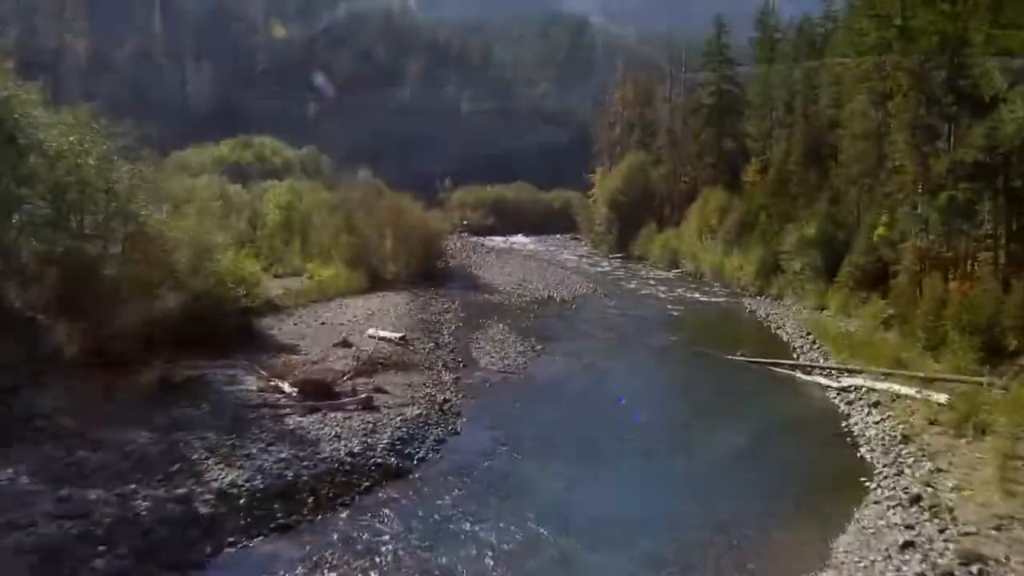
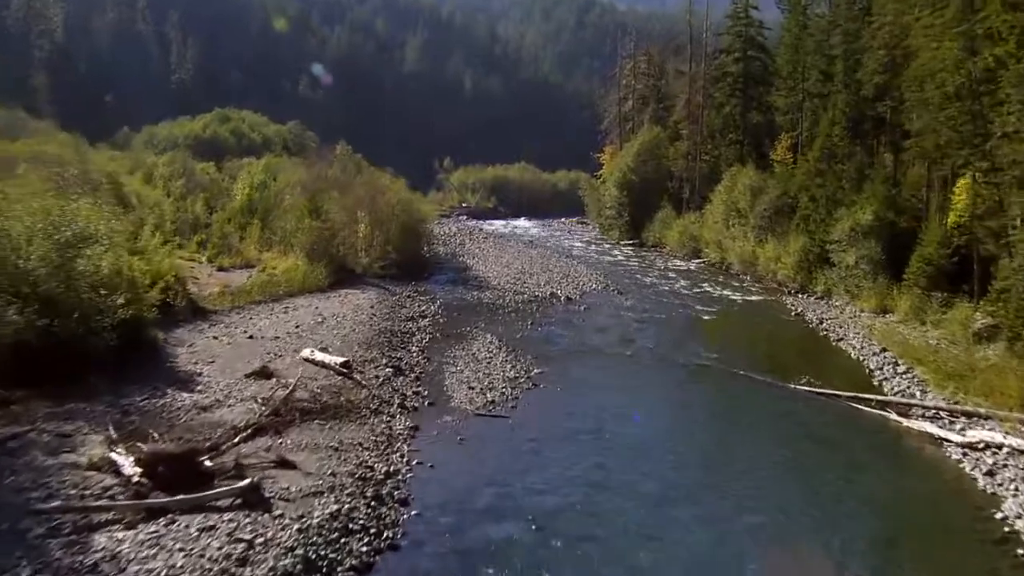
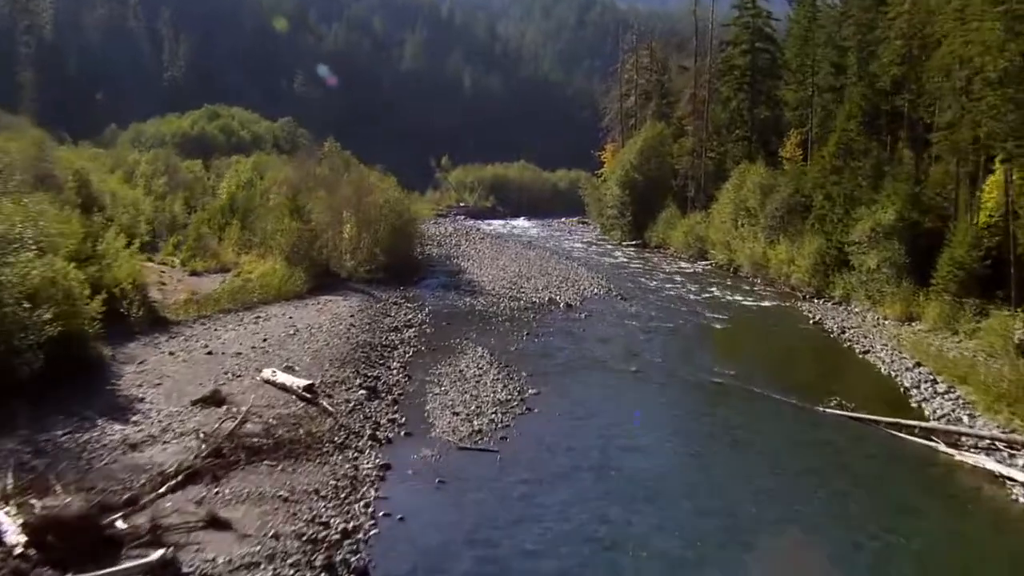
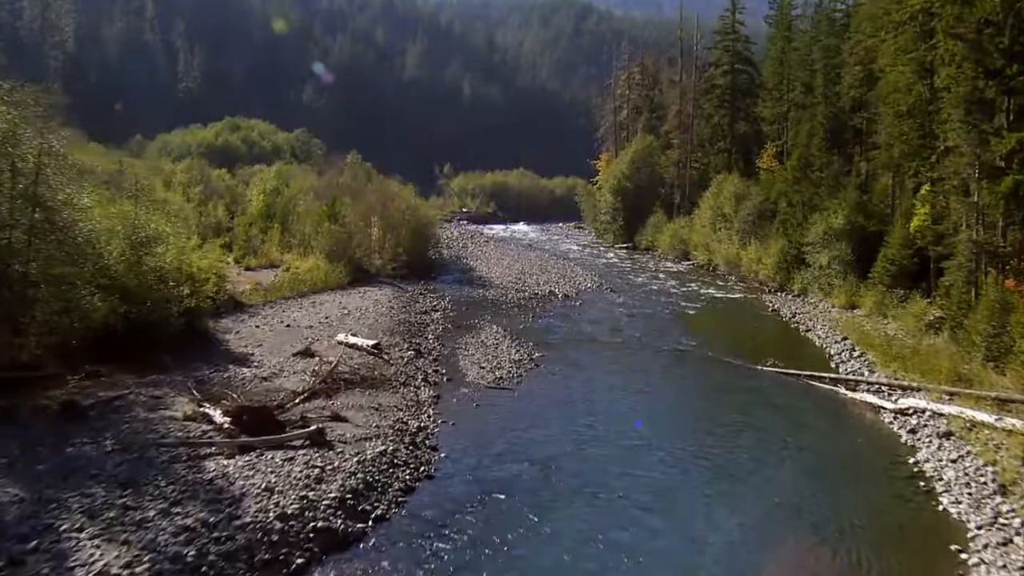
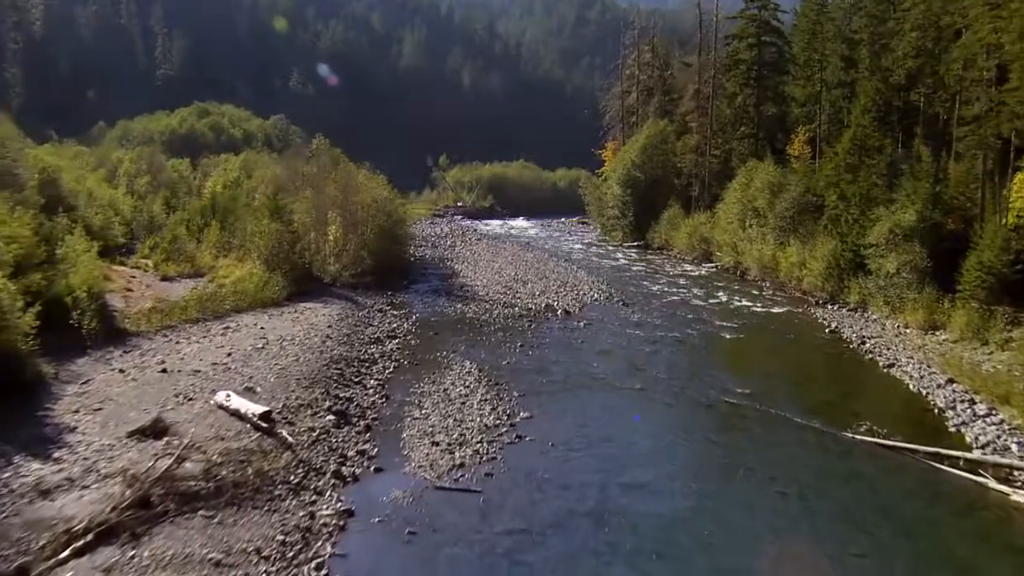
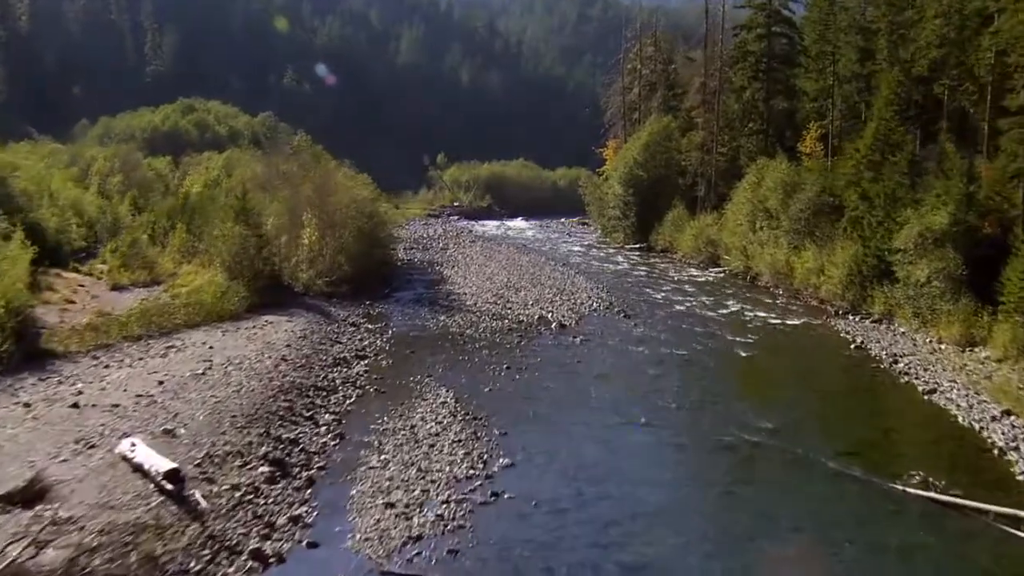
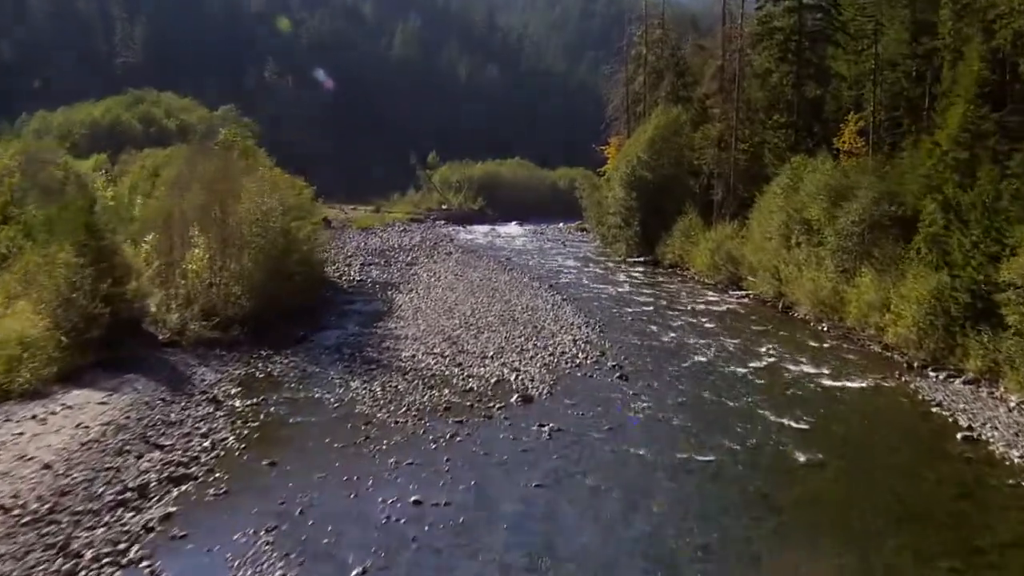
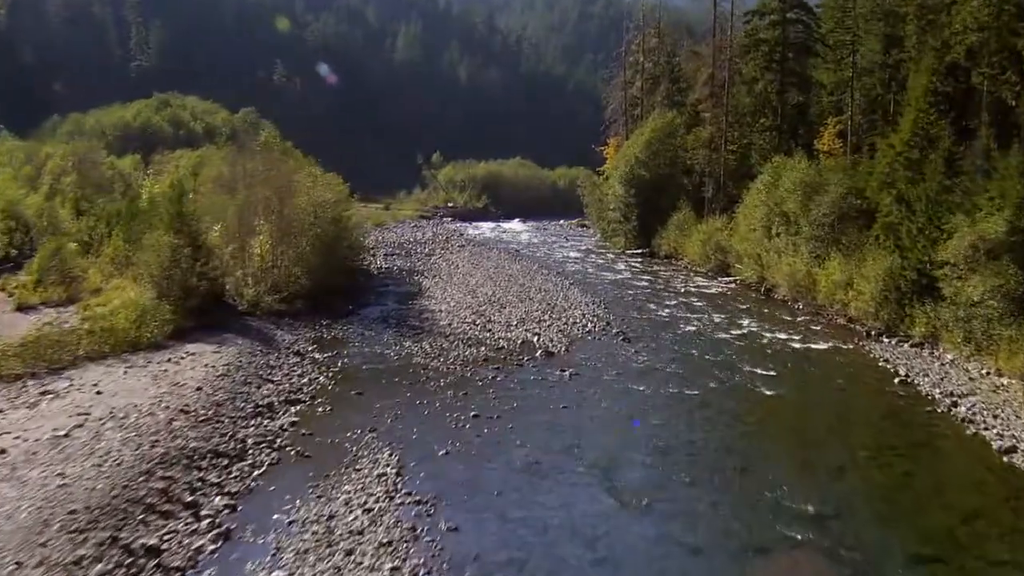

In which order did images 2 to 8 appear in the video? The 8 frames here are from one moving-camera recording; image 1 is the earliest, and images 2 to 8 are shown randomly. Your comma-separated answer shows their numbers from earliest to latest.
4, 2, 3, 5, 6, 8, 7
